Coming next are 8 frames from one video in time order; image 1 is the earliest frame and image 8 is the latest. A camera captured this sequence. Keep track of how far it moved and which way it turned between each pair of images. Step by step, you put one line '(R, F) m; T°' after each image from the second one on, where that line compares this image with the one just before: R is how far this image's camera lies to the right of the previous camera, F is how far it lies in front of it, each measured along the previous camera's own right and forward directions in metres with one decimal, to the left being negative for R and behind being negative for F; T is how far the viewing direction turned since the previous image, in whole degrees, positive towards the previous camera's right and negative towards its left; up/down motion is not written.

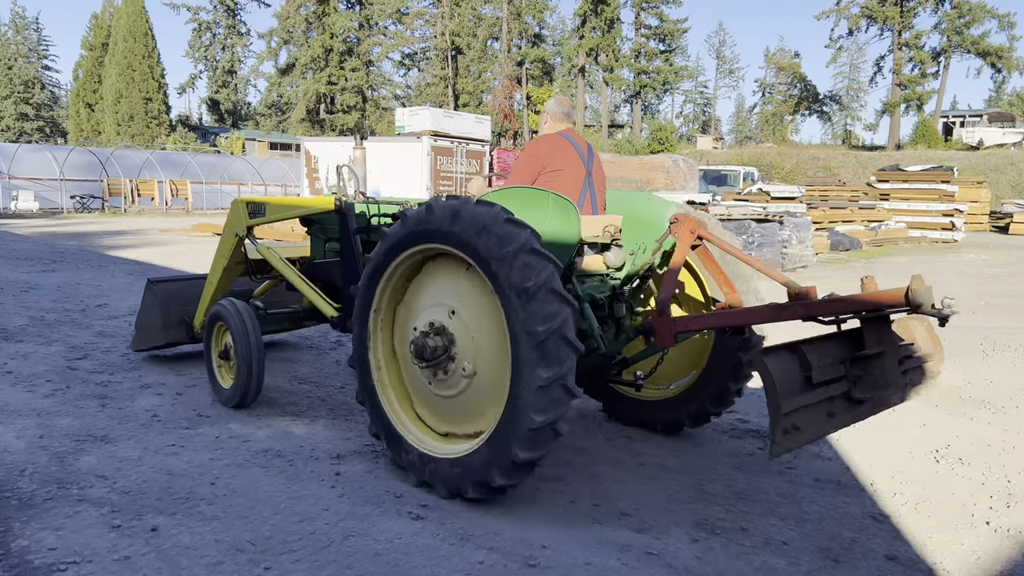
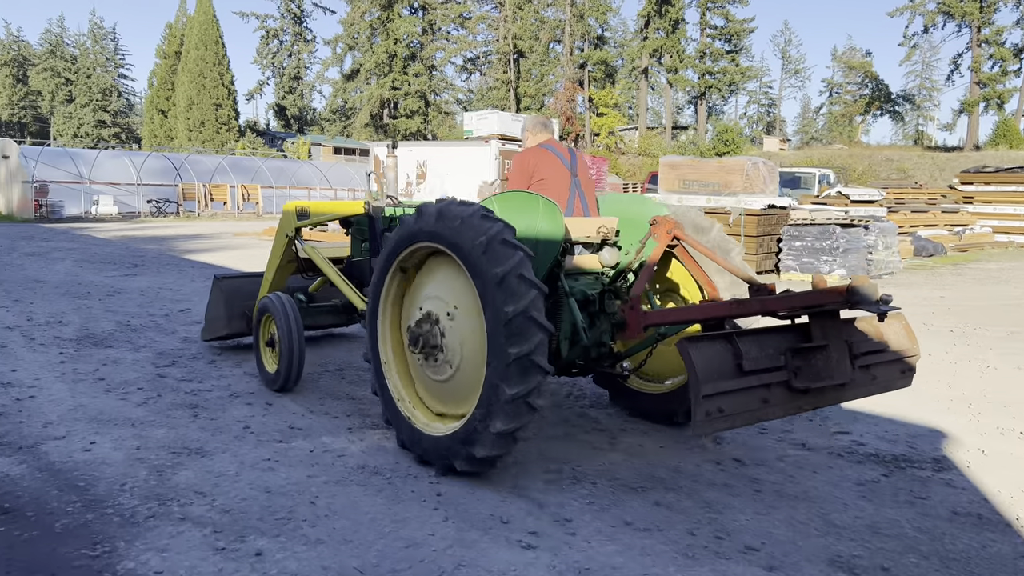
(-0.2, +0.2) m; -4°
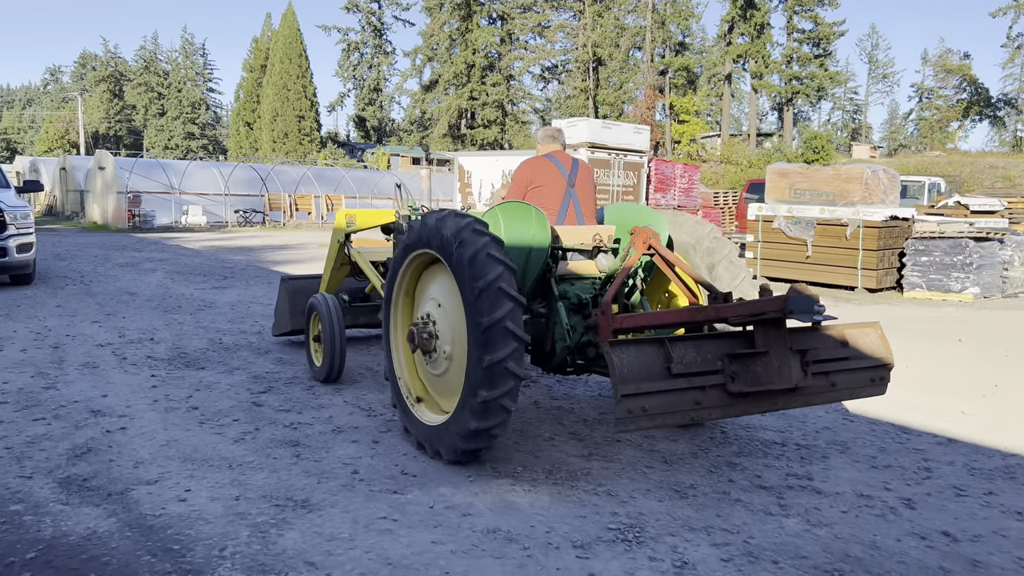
(-0.3, +0.6) m; -5°
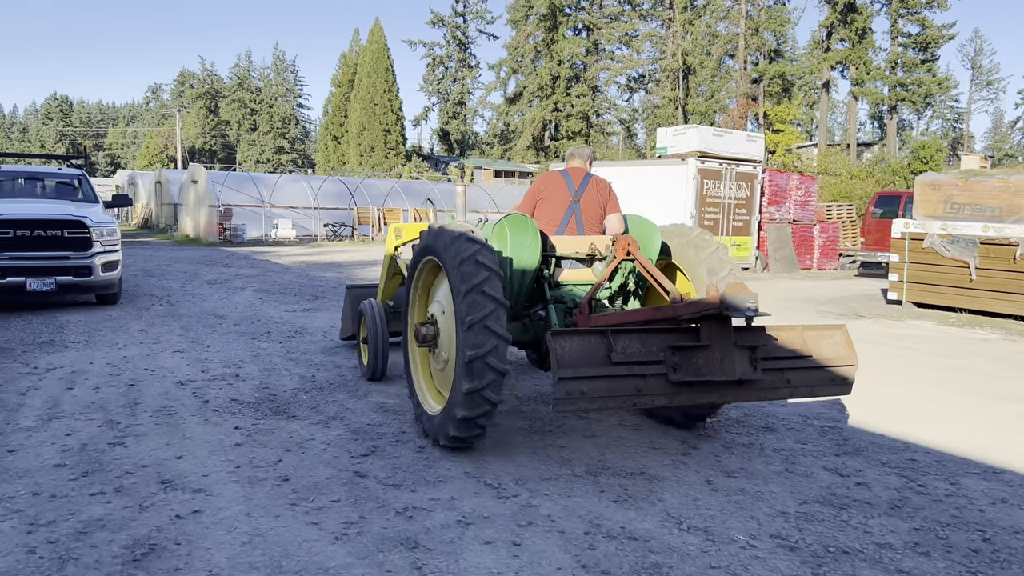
(-0.4, +1.1) m; -5°
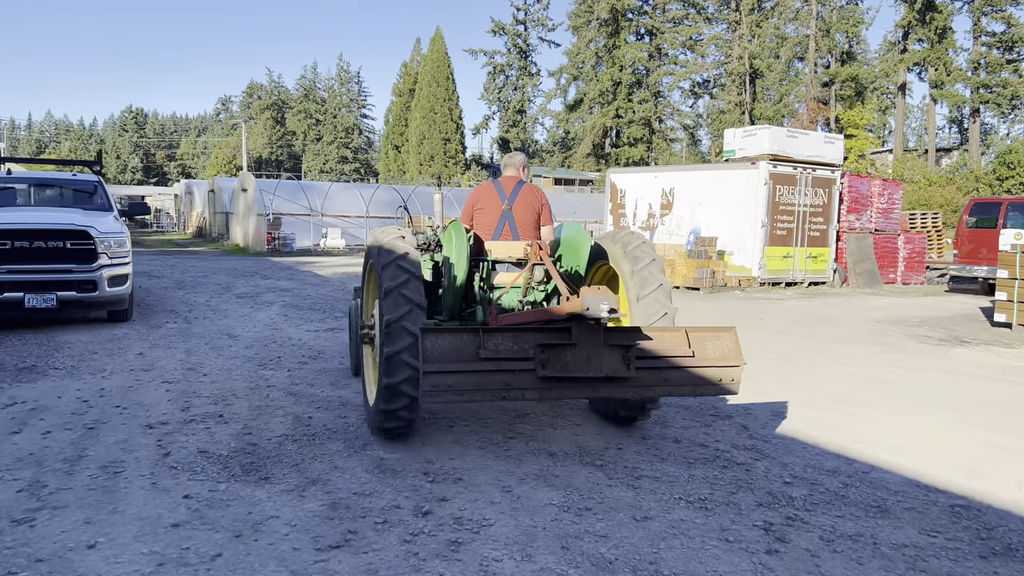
(+0.2, +1.1) m; -4°
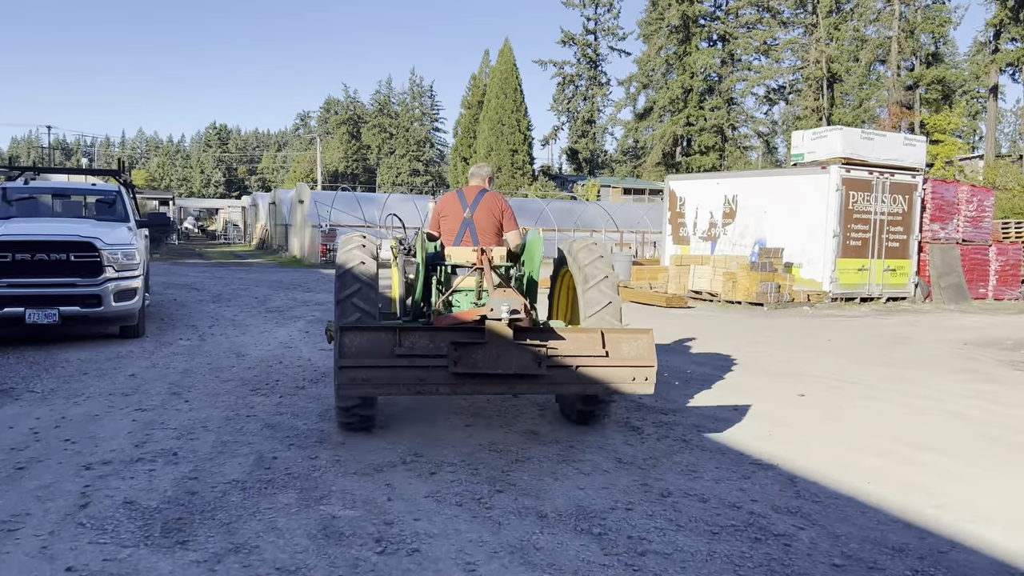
(+0.4, +0.8) m; -5°
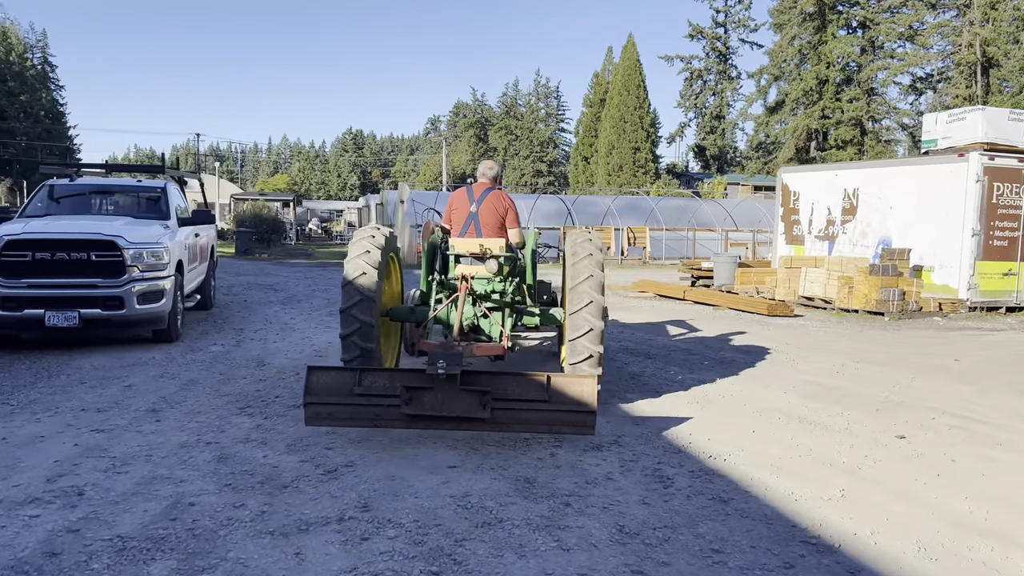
(+0.7, +1.1) m; -9°
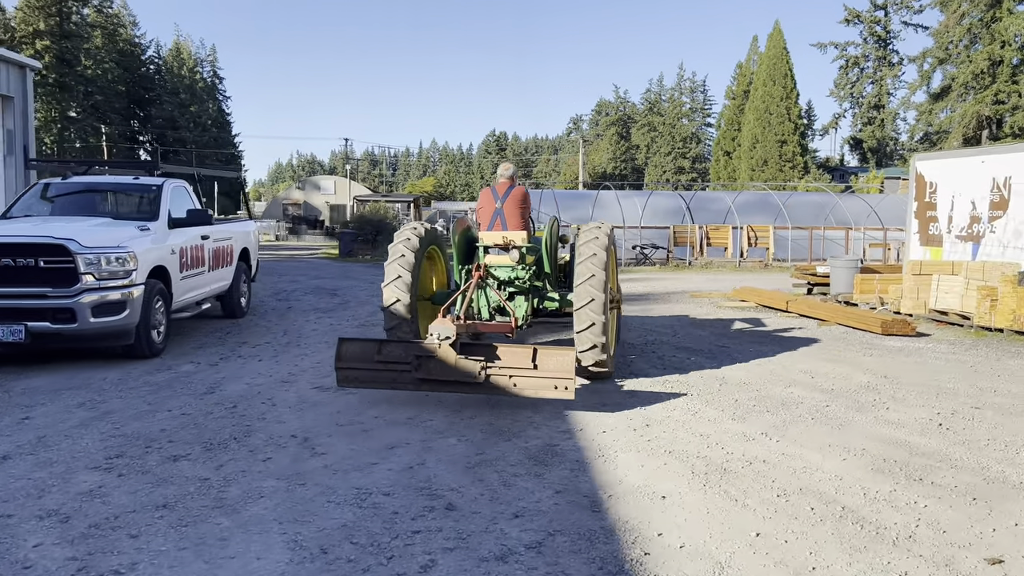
(+1.1, +1.6) m; -10°
